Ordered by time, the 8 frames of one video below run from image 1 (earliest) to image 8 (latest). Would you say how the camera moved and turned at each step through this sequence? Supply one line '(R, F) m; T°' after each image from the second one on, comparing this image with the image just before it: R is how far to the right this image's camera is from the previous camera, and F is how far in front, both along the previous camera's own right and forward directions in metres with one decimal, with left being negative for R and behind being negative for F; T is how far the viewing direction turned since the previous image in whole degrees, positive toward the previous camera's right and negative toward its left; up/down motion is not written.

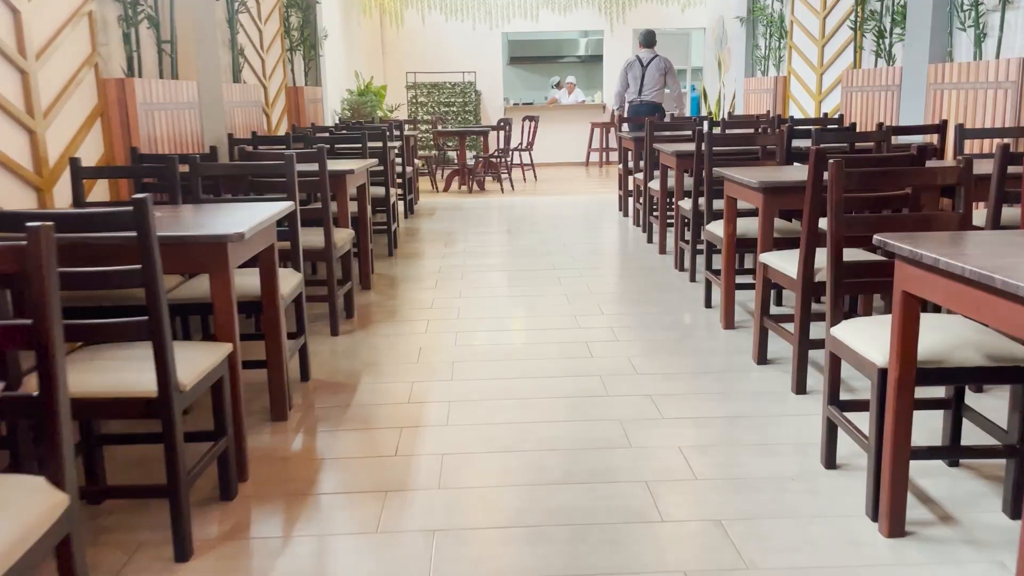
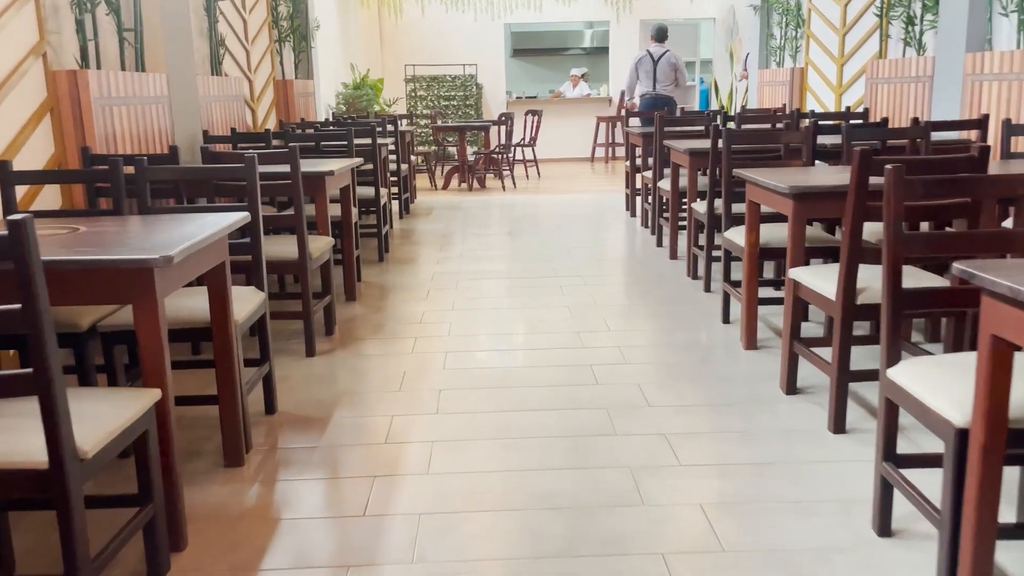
(0.0, +0.4) m; 0°
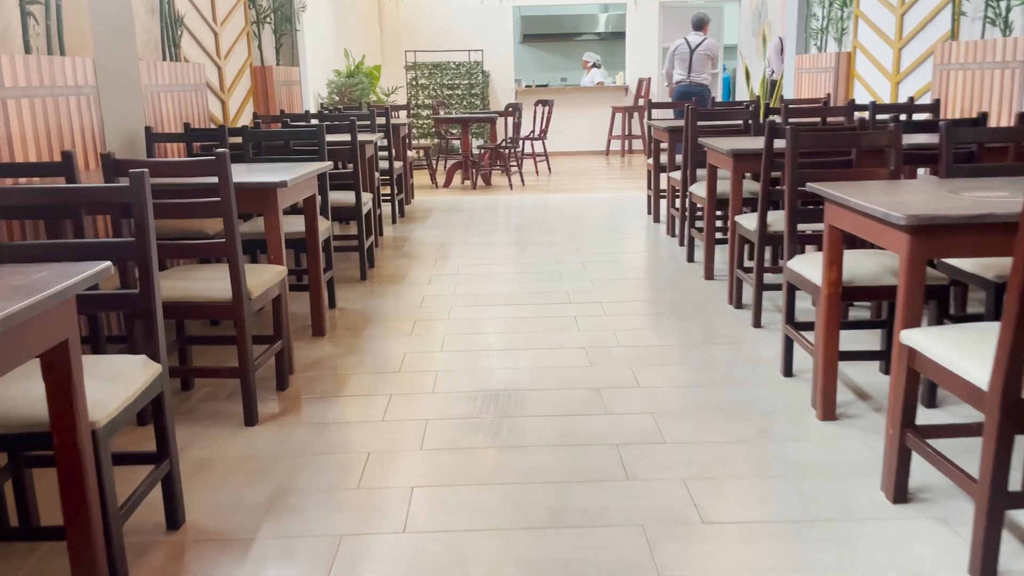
(0.0, +0.8) m; -1°
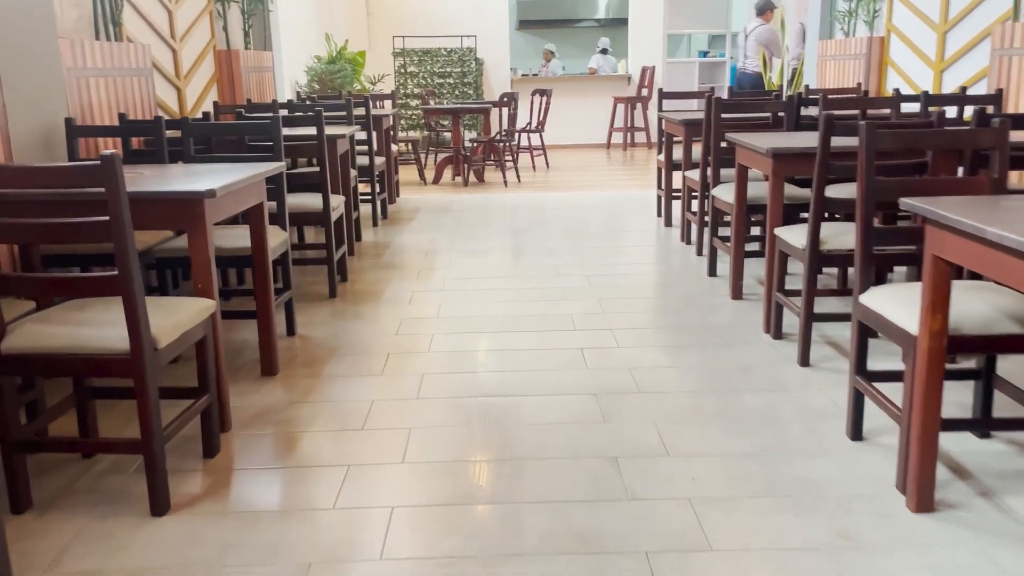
(0.0, +0.6) m; 0°
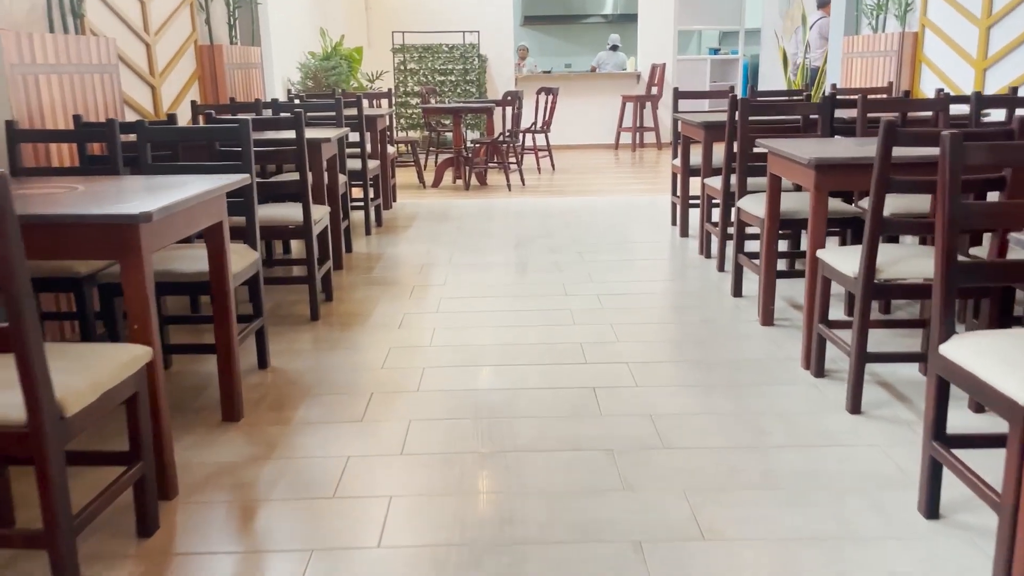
(0.0, +0.4) m; 0°
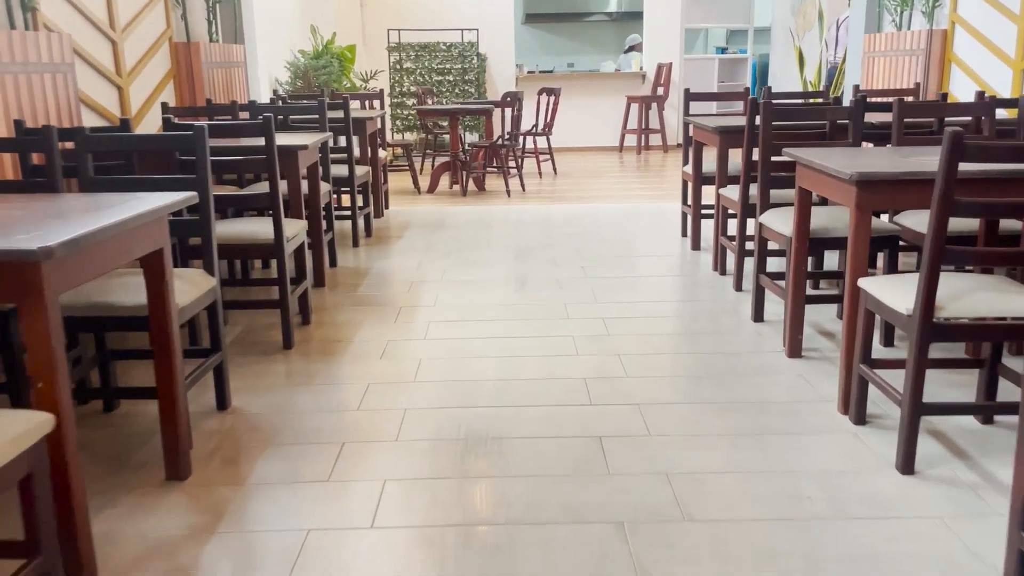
(0.0, +0.3) m; 0°
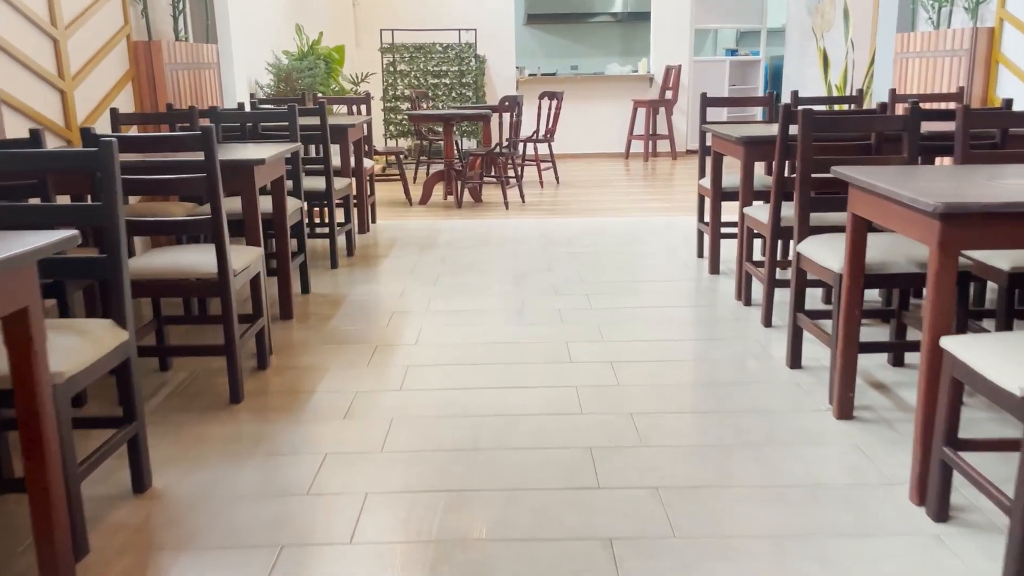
(0.0, +0.5) m; 0°
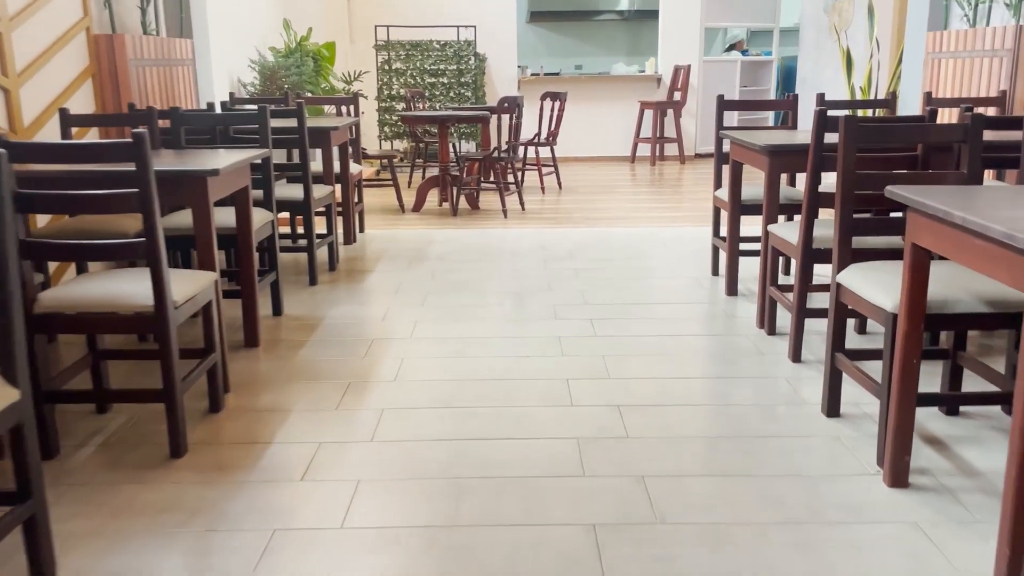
(0.0, +0.4) m; 0°
